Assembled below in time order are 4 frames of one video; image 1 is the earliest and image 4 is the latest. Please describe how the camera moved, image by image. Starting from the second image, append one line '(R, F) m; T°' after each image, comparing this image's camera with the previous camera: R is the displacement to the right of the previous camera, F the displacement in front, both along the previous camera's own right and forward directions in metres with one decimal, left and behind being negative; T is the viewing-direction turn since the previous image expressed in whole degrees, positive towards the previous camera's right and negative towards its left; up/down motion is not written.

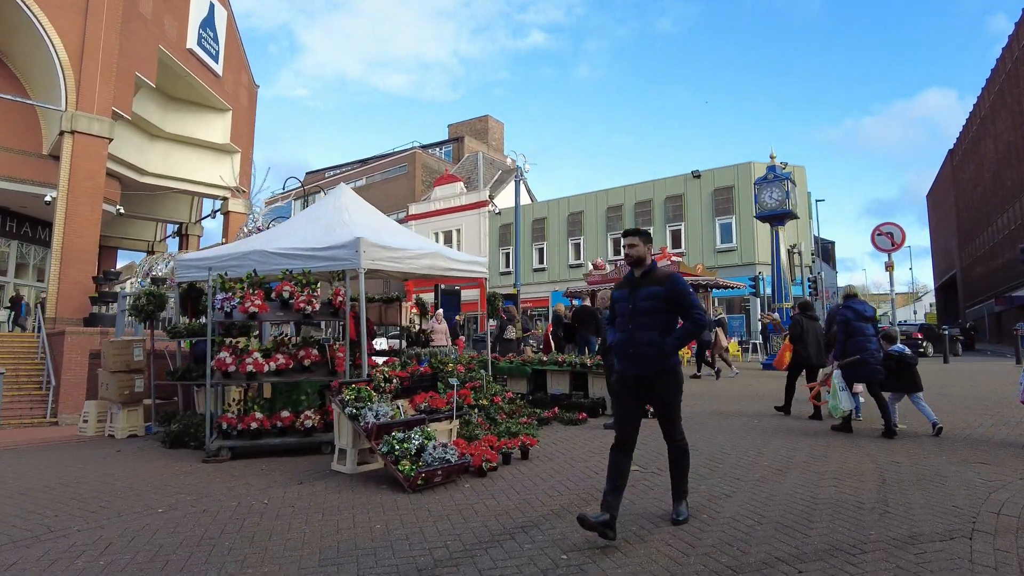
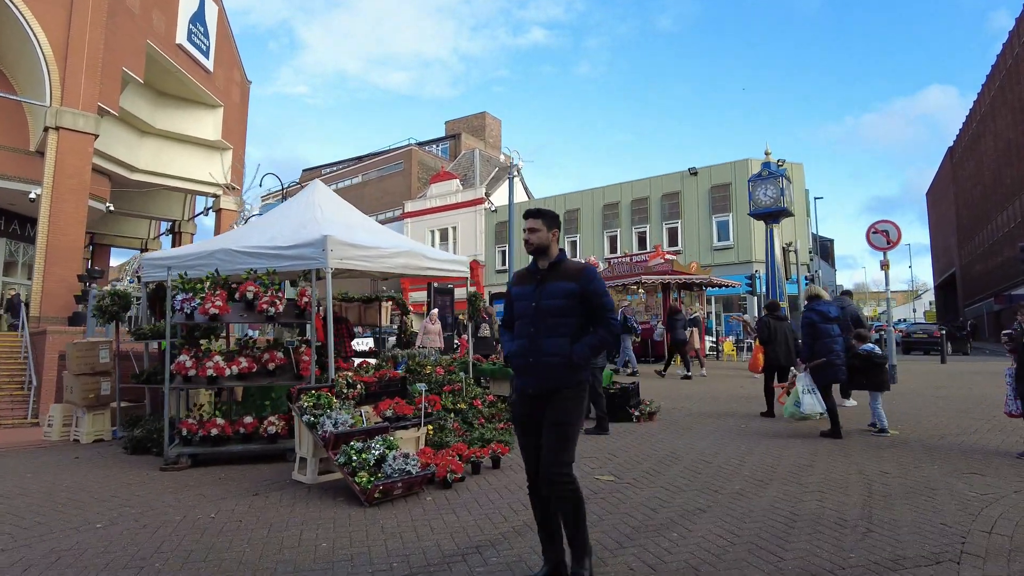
(+0.3, +0.3) m; 0°
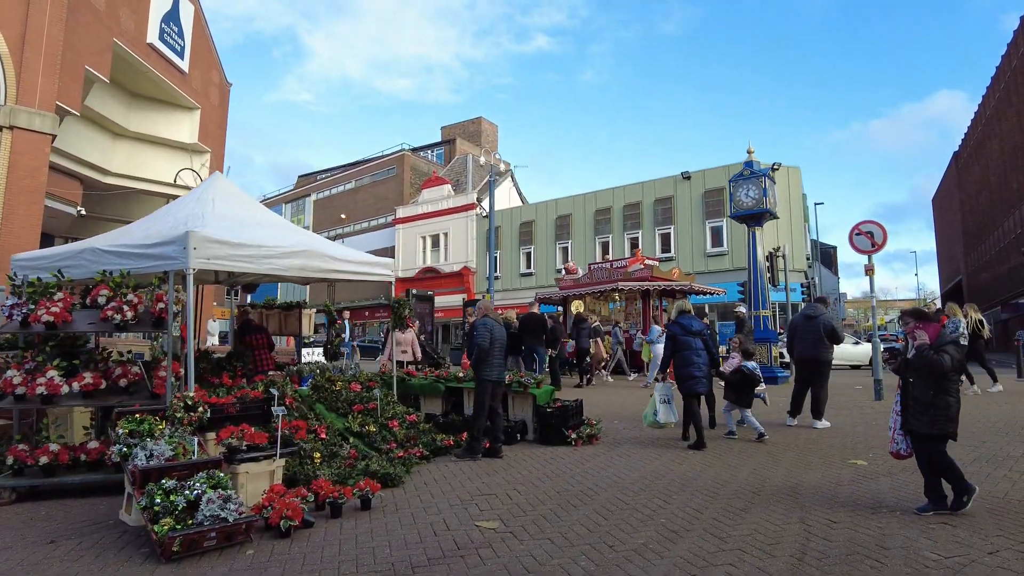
(+1.0, +1.0) m; -1°
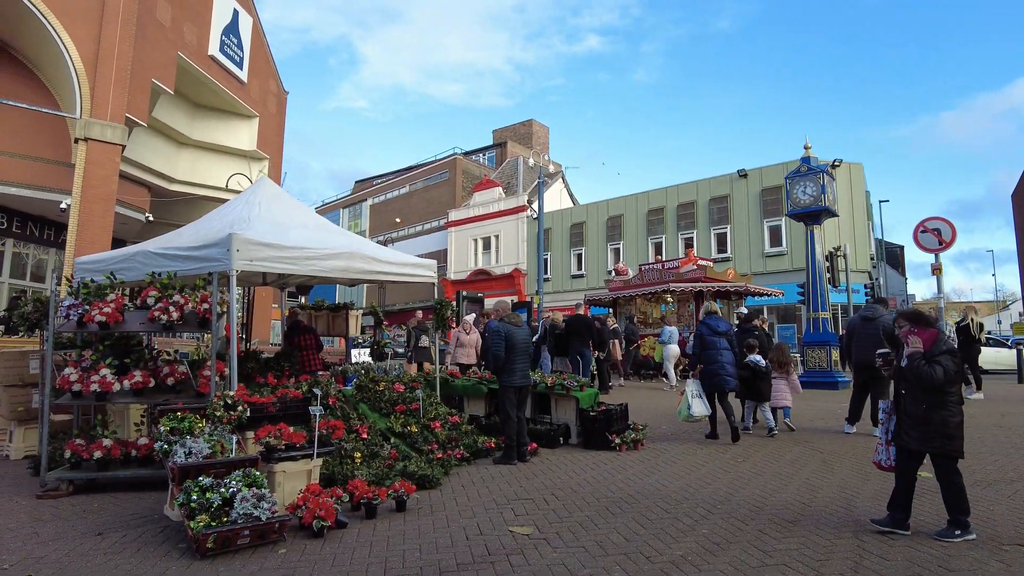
(+0.1, +0.1) m; -5°
